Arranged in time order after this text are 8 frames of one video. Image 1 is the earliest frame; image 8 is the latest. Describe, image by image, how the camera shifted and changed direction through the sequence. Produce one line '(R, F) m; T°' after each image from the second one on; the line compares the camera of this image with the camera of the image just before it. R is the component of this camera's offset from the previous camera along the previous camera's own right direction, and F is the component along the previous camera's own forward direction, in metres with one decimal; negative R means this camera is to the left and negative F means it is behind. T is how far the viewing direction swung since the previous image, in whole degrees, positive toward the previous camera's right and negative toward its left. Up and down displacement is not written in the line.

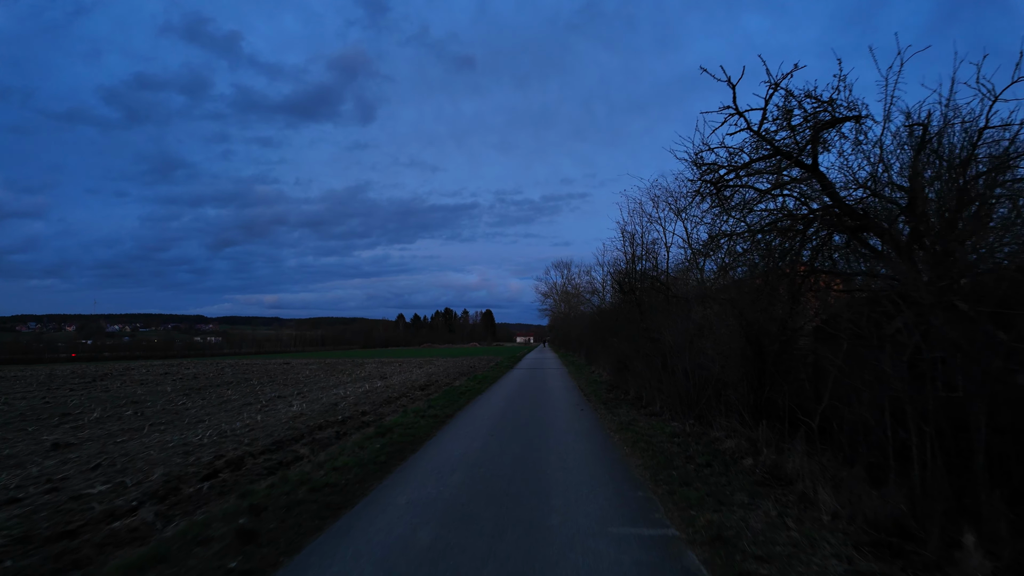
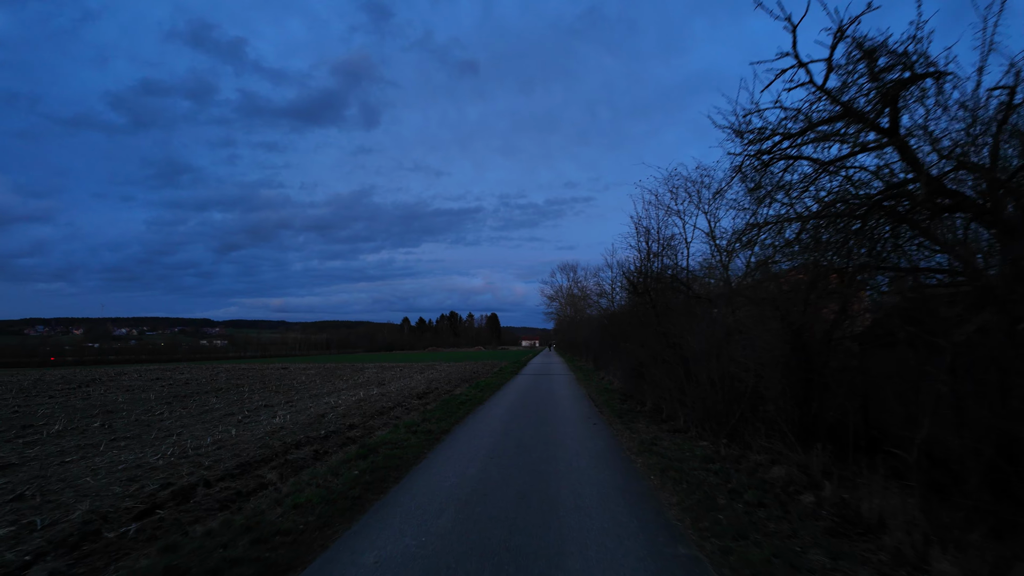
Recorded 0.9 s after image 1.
(0.0, +1.3) m; 0°
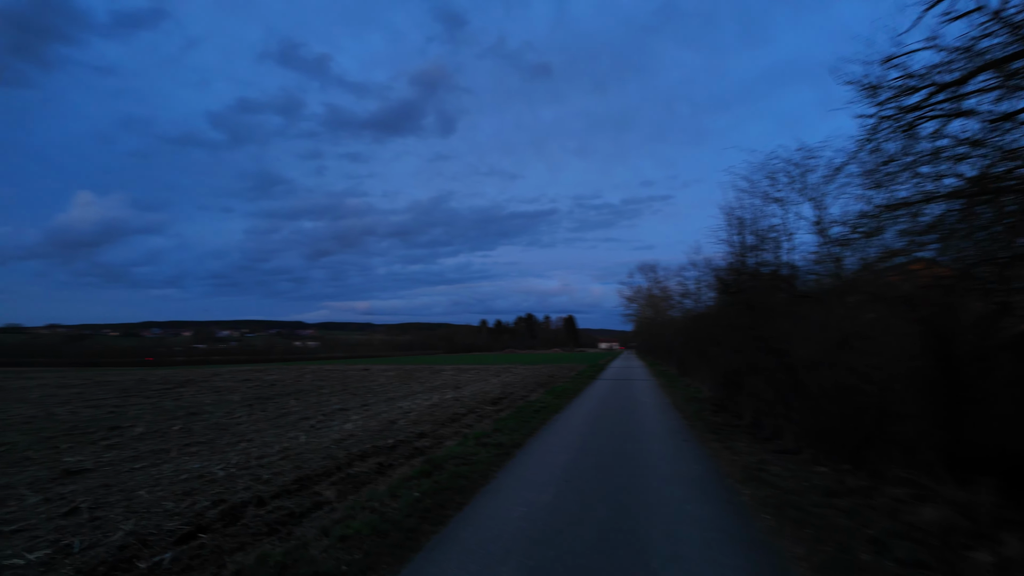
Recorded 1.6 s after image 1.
(0.0, +0.9) m; -7°
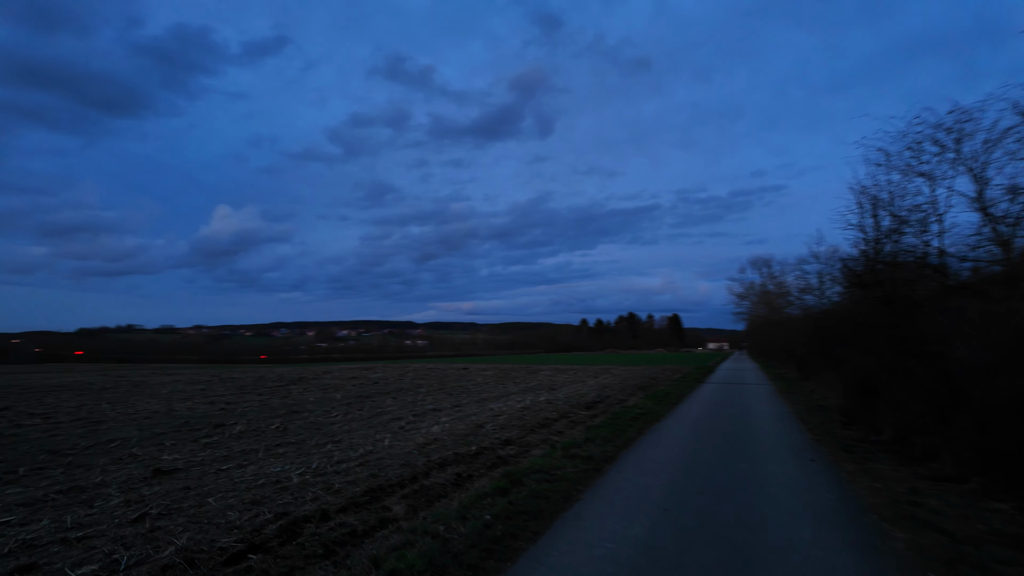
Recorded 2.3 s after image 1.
(+0.2, +0.9) m; -10°
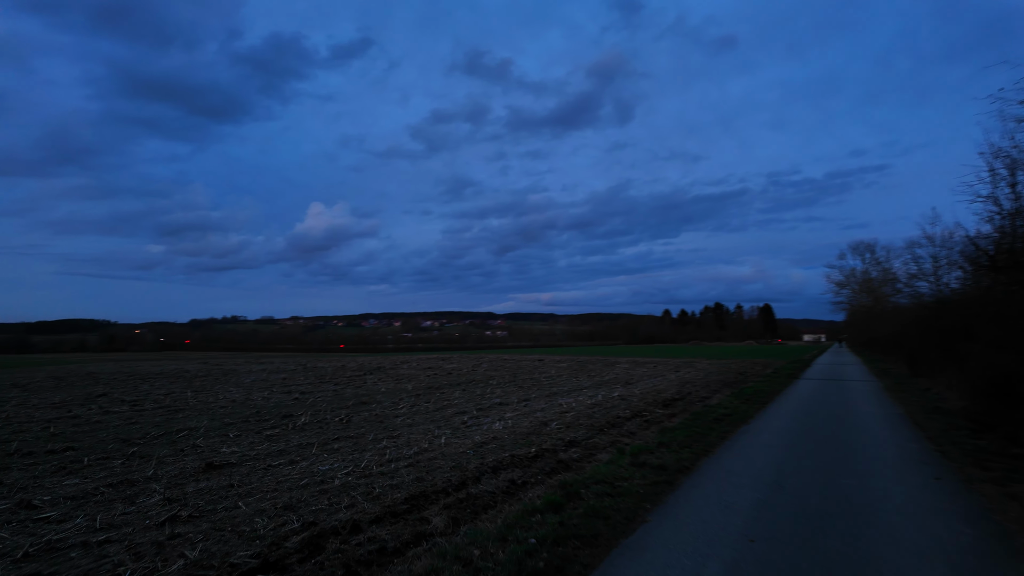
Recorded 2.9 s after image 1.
(+0.2, +0.8) m; -8°
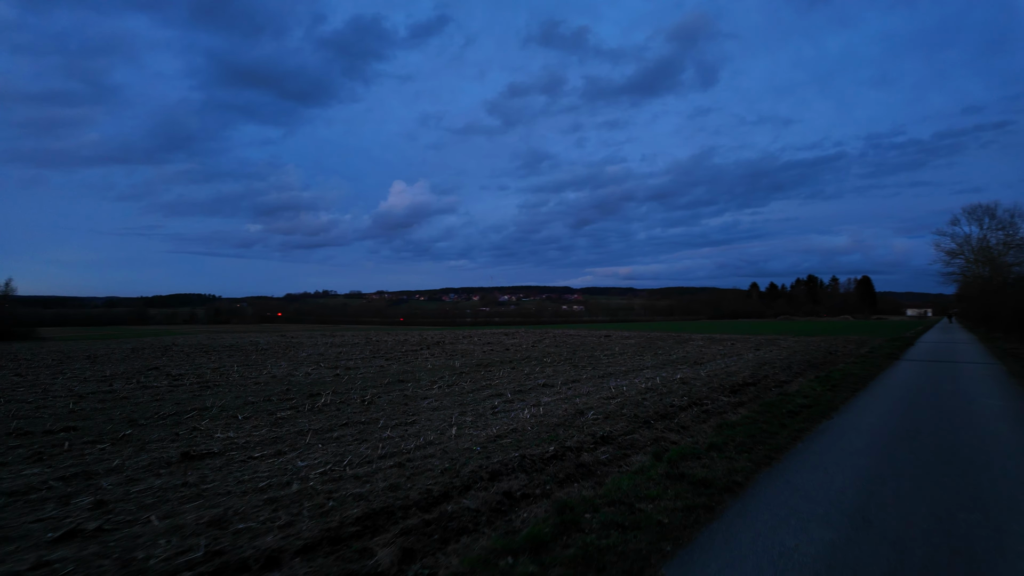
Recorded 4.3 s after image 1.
(+0.8, +1.6) m; -7°
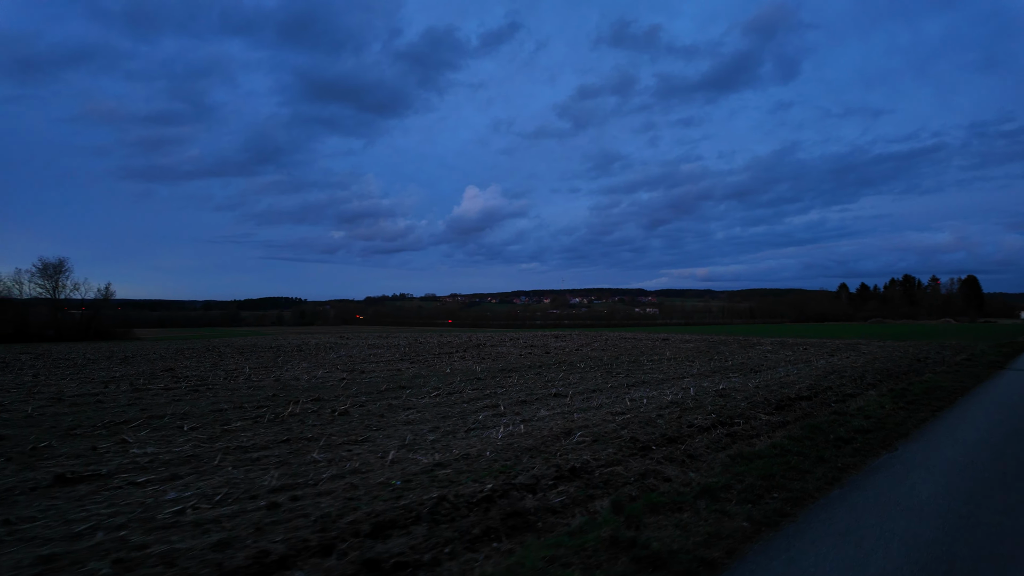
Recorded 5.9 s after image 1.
(+1.4, +1.8) m; -7°
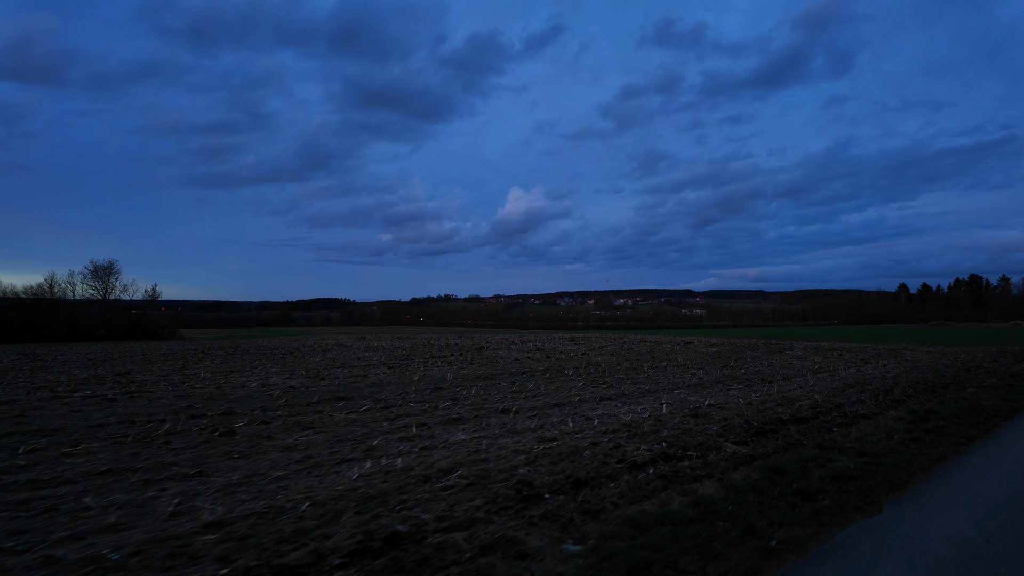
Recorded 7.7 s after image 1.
(+1.9, +1.9) m; -4°
